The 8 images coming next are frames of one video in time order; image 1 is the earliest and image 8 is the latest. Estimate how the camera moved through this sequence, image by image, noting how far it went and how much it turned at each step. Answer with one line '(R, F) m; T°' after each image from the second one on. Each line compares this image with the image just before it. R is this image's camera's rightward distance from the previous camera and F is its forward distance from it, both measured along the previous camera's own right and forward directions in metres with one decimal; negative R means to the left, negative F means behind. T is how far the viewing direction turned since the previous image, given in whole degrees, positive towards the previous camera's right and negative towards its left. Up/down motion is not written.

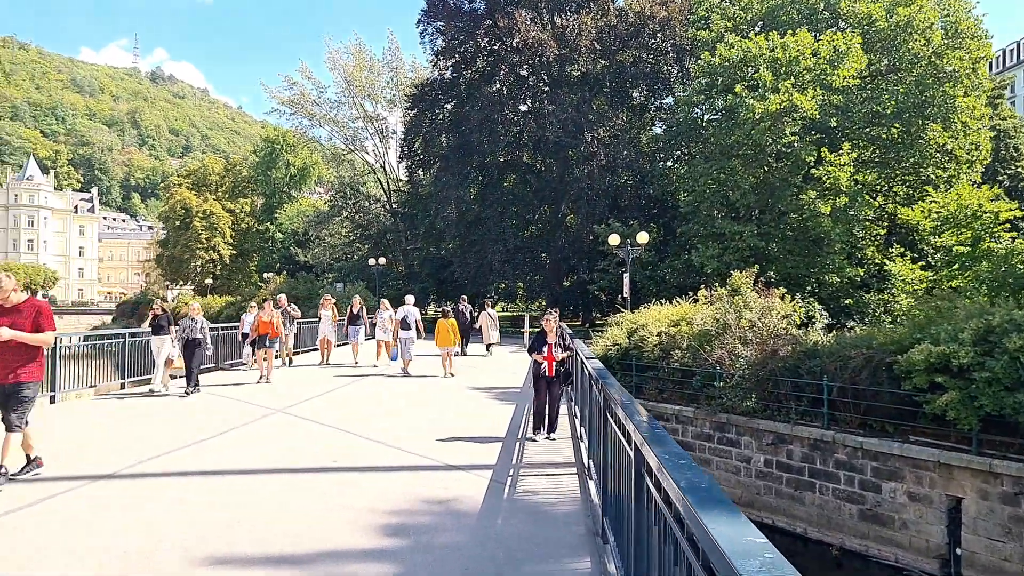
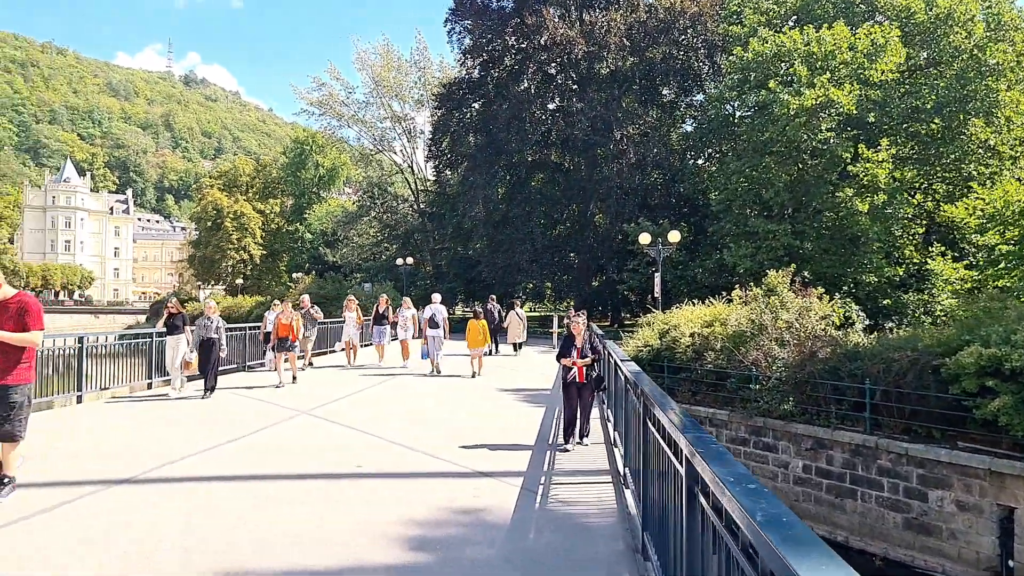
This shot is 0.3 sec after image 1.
(0.0, +0.3) m; -2°
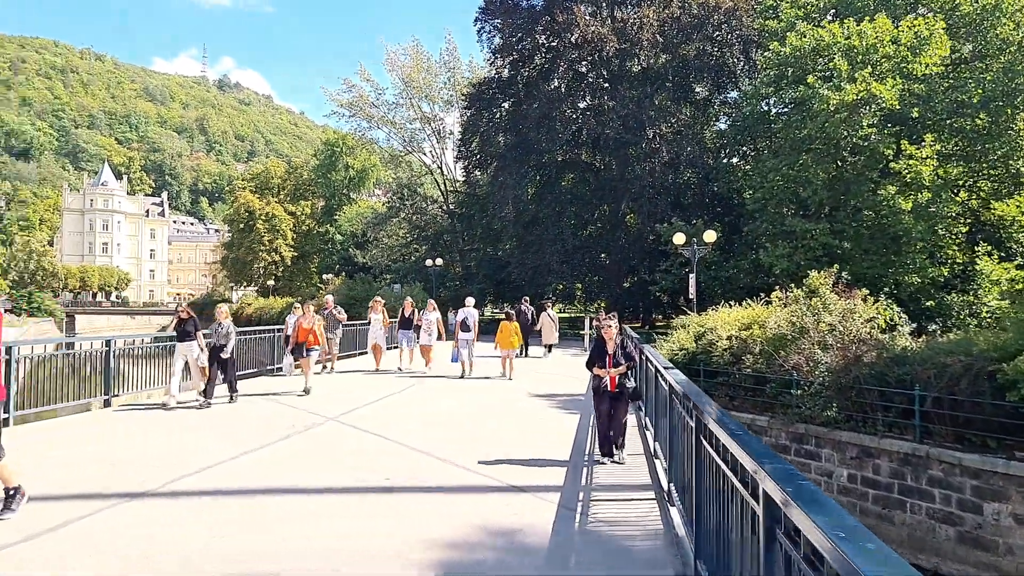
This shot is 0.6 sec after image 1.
(-0.1, +0.4) m; -2°
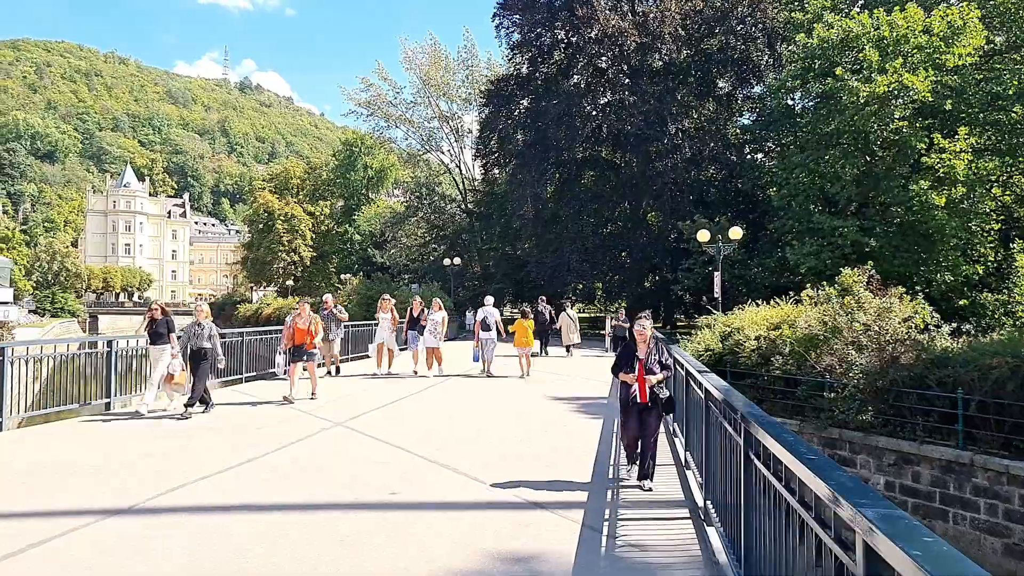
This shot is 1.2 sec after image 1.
(0.0, +0.5) m; -1°
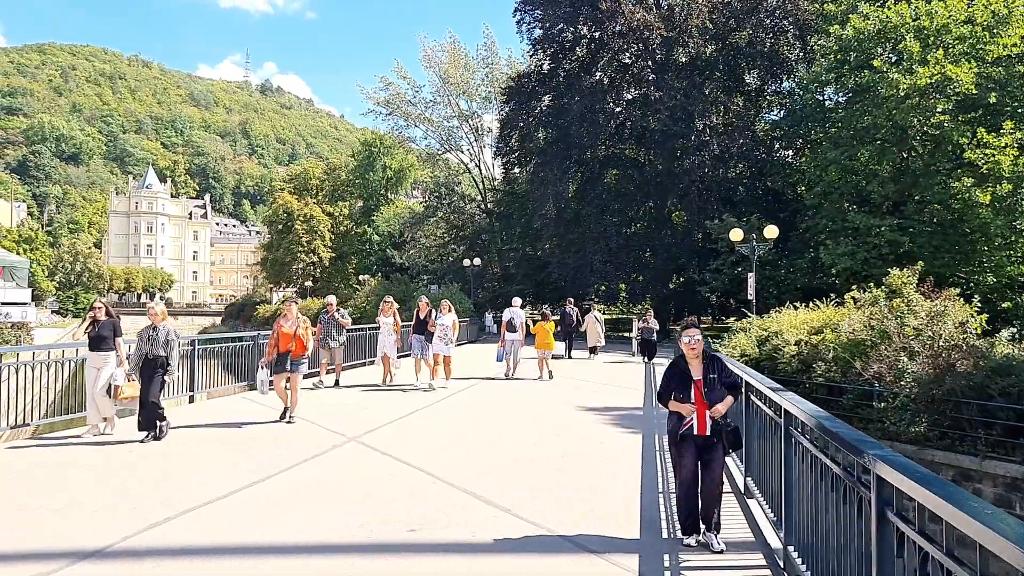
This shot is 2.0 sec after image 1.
(-0.1, +0.8) m; -1°
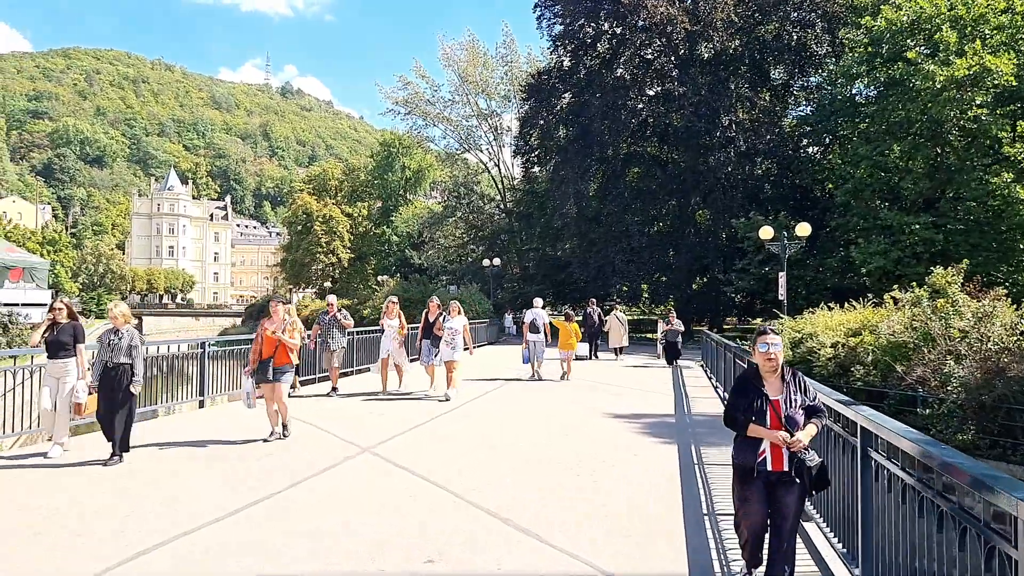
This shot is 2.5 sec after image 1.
(-0.1, +0.6) m; -1°
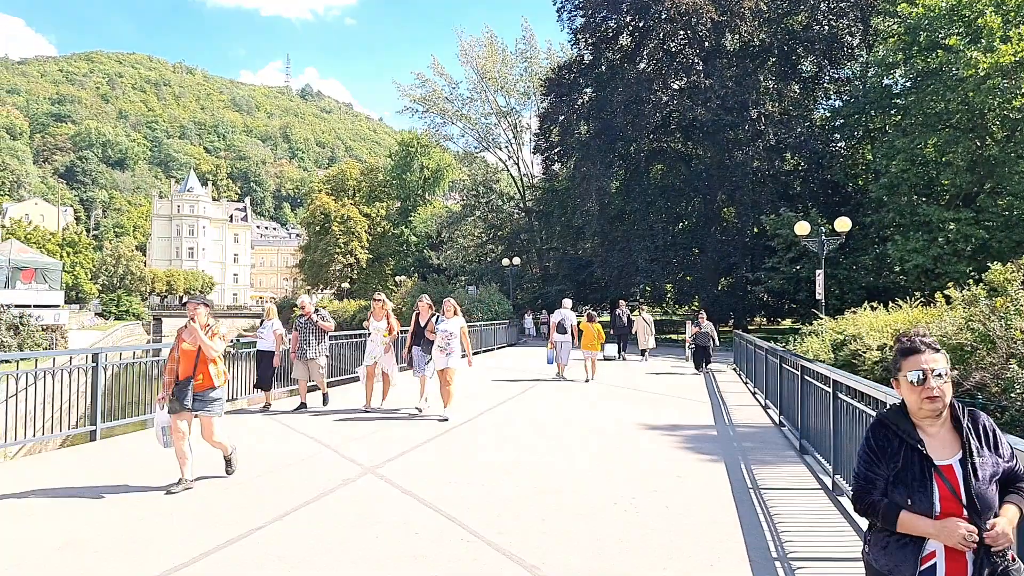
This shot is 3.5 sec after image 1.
(-0.1, +0.9) m; -1°
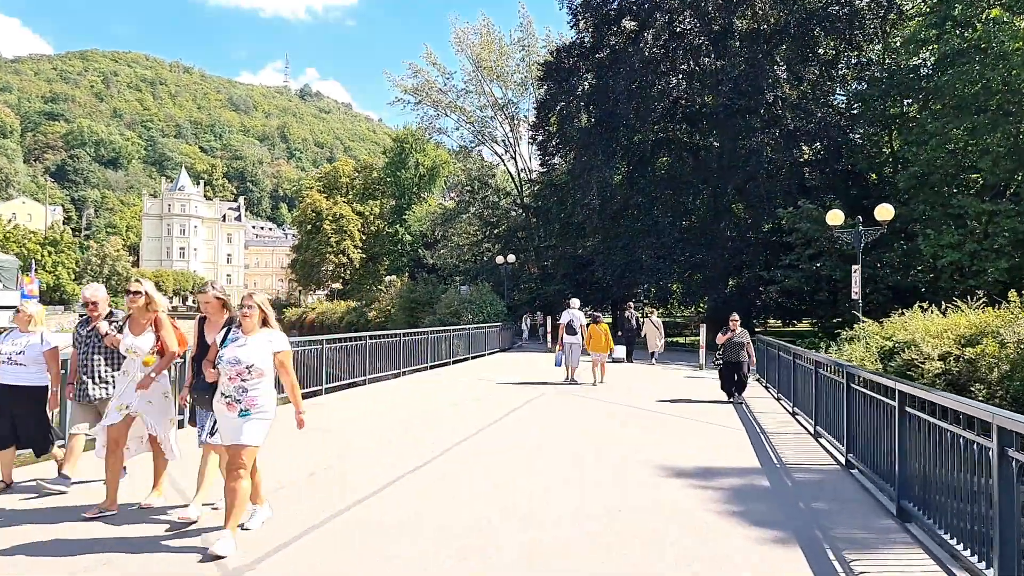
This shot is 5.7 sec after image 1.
(+0.2, +2.3) m; 0°
